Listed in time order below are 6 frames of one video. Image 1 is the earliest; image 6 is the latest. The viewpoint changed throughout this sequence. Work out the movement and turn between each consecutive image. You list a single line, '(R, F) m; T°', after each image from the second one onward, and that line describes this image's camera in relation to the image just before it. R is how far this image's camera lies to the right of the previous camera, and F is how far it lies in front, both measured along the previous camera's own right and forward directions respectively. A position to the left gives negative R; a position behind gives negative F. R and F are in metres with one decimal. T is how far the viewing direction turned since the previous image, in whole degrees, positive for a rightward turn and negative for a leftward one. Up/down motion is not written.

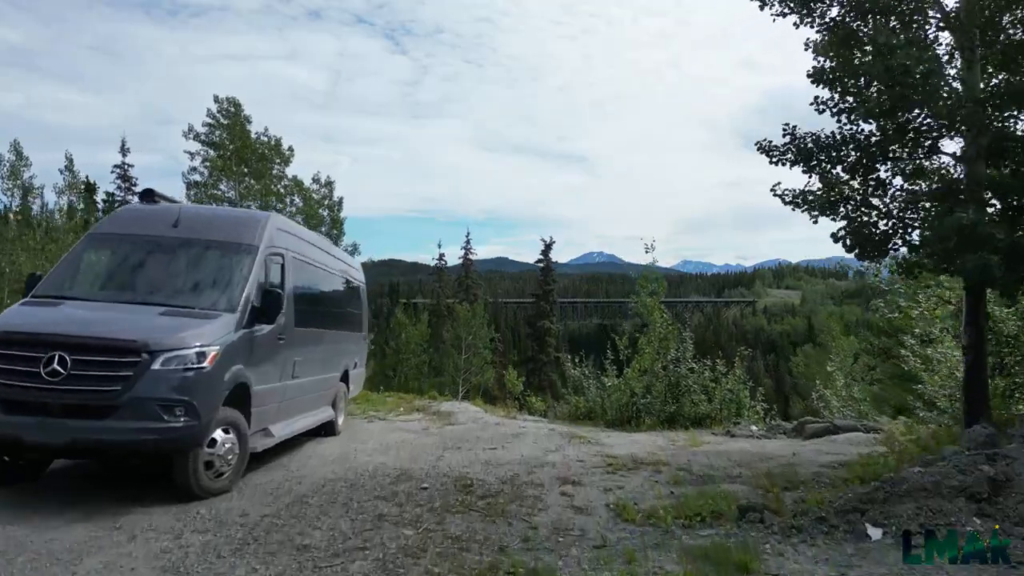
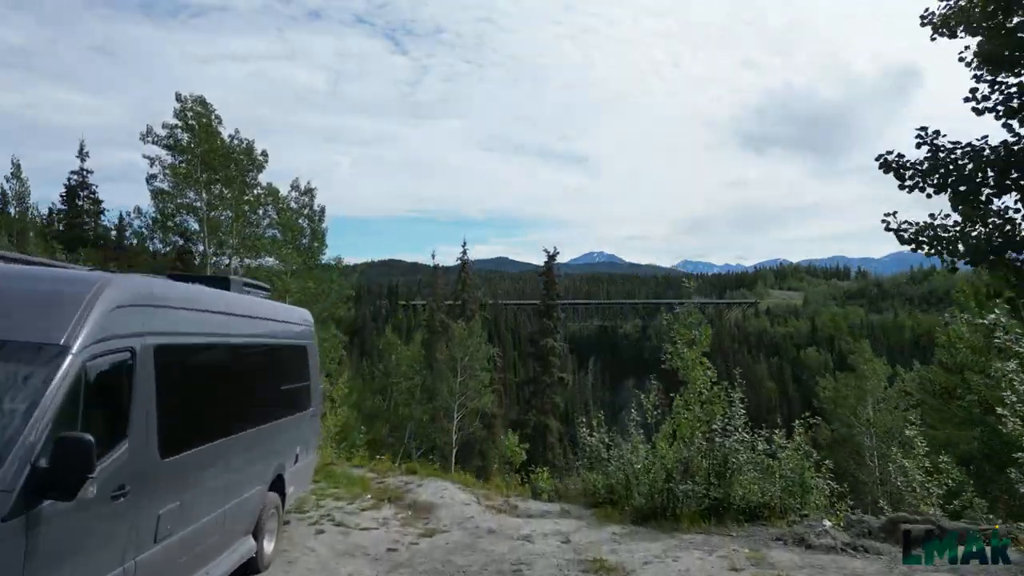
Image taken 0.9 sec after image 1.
(0.0, +1.9) m; 0°
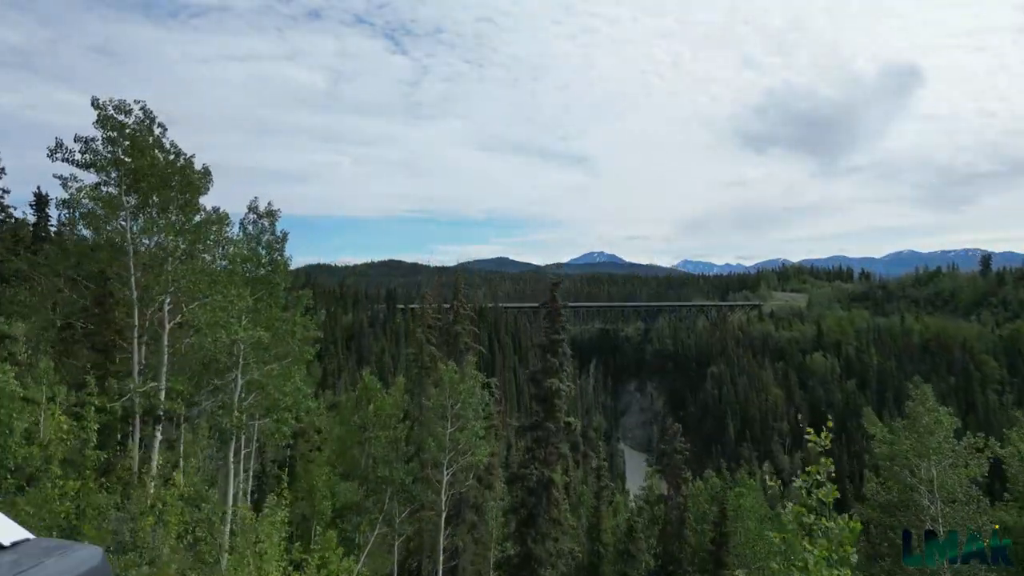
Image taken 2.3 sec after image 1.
(0.0, +3.0) m; 0°
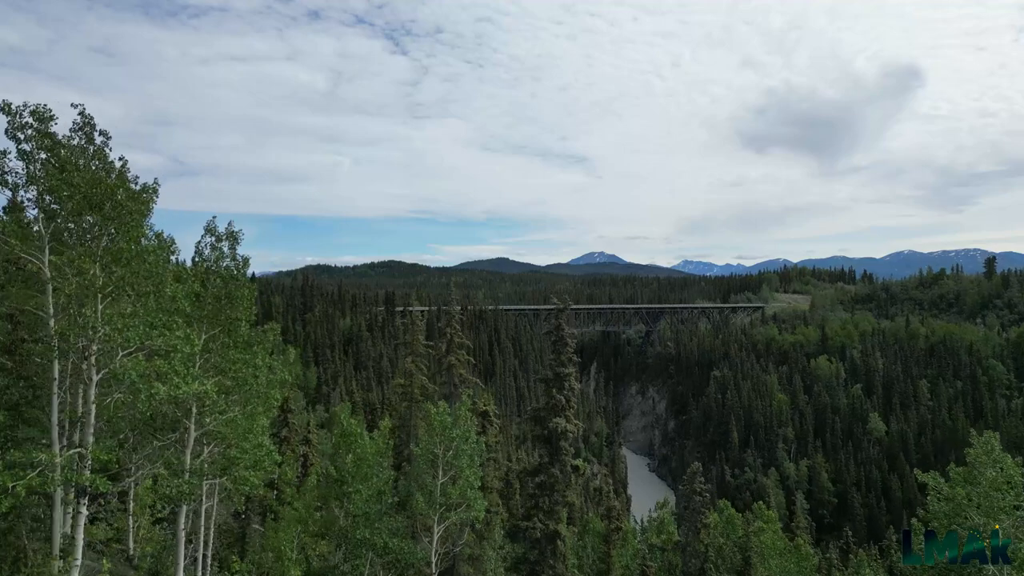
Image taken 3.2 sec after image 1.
(0.0, +2.3) m; 0°
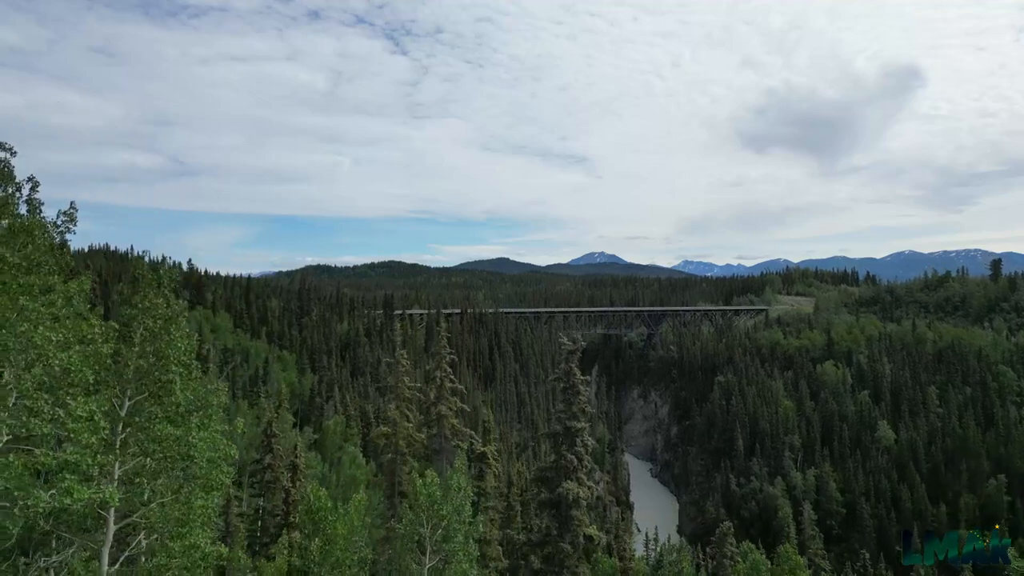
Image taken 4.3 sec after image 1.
(-0.1, +2.7) m; 0°
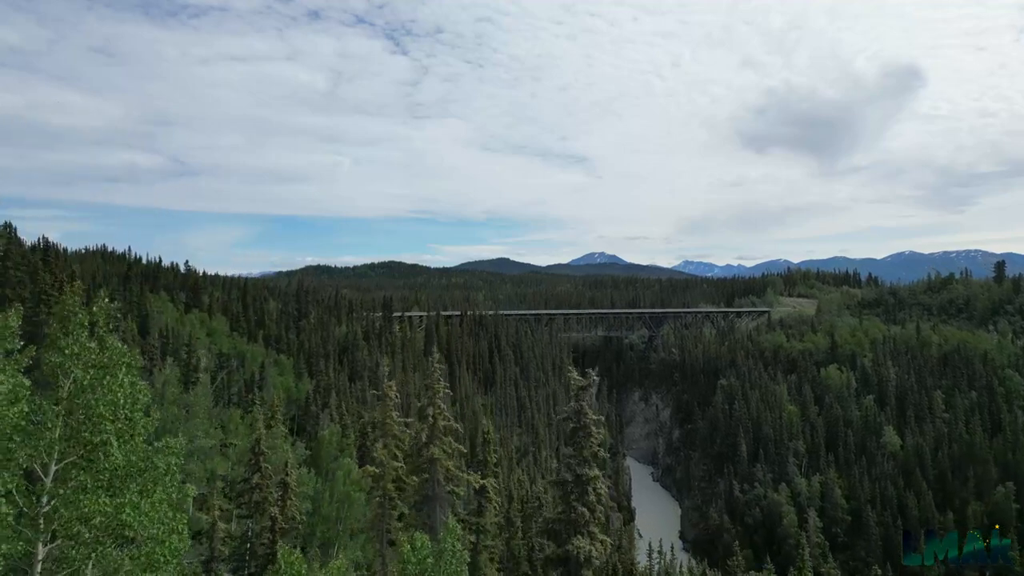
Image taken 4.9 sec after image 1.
(-0.1, +1.7) m; 0°
